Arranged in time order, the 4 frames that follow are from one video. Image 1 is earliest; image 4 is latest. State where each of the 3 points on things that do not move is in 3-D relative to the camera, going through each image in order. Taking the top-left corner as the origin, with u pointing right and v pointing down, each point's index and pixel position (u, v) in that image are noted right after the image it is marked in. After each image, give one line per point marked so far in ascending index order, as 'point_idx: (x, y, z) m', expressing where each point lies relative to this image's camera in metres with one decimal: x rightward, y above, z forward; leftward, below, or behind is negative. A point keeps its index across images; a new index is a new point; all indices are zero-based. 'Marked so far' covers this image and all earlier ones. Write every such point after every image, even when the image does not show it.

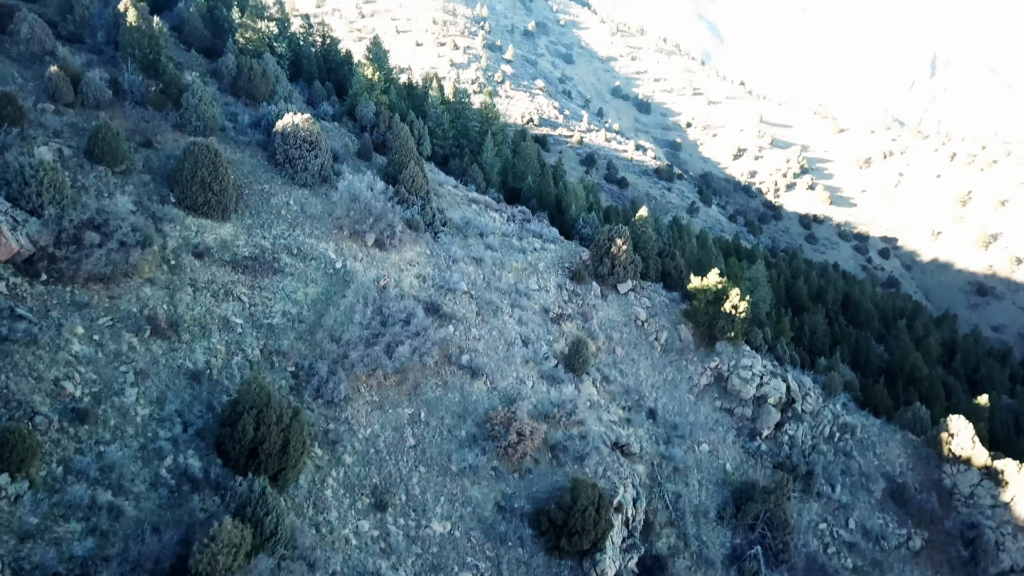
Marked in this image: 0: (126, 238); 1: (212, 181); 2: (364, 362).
0: (-8.0, +1.0, +16.7) m
1: (-7.1, +2.5, +19.1) m
2: (-3.3, -1.6, +18.0) m
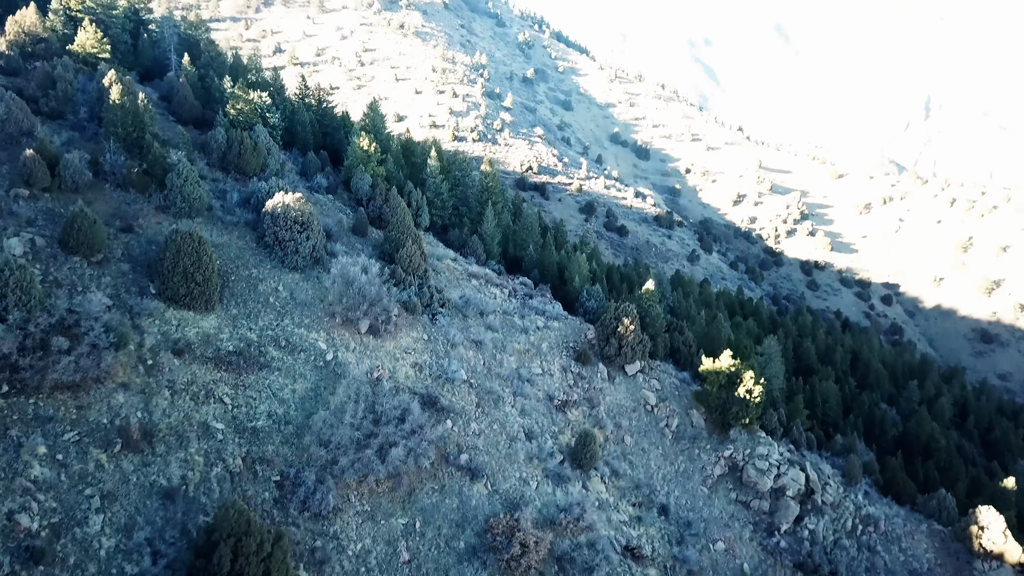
0: (-8.0, -1.0, +15.5) m
1: (-7.0, +0.4, +17.9) m
2: (-3.3, -3.7, +16.6) m
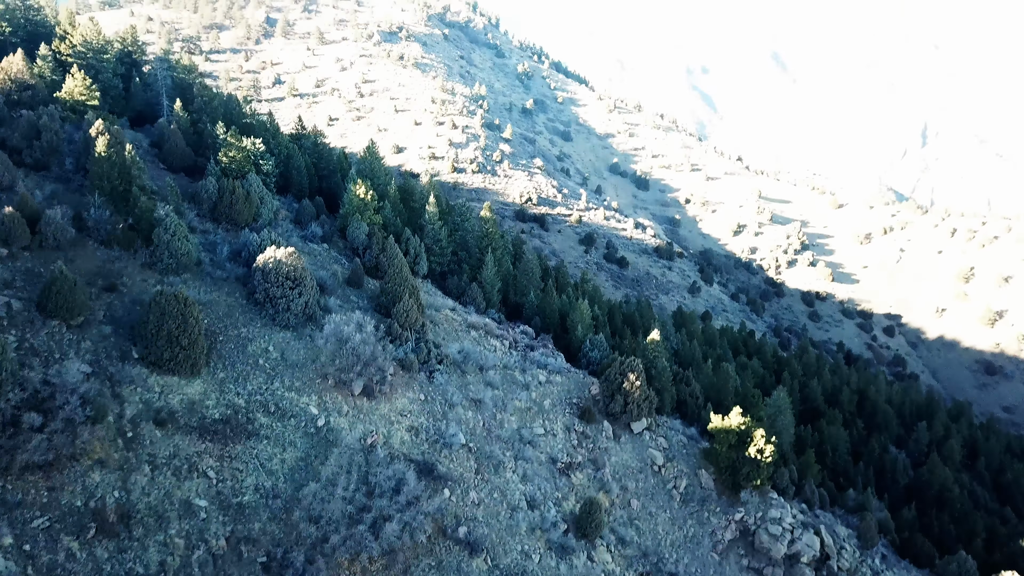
0: (-7.9, -2.3, +14.6) m
1: (-7.0, -1.0, +17.0) m
2: (-3.2, -5.0, +15.6) m
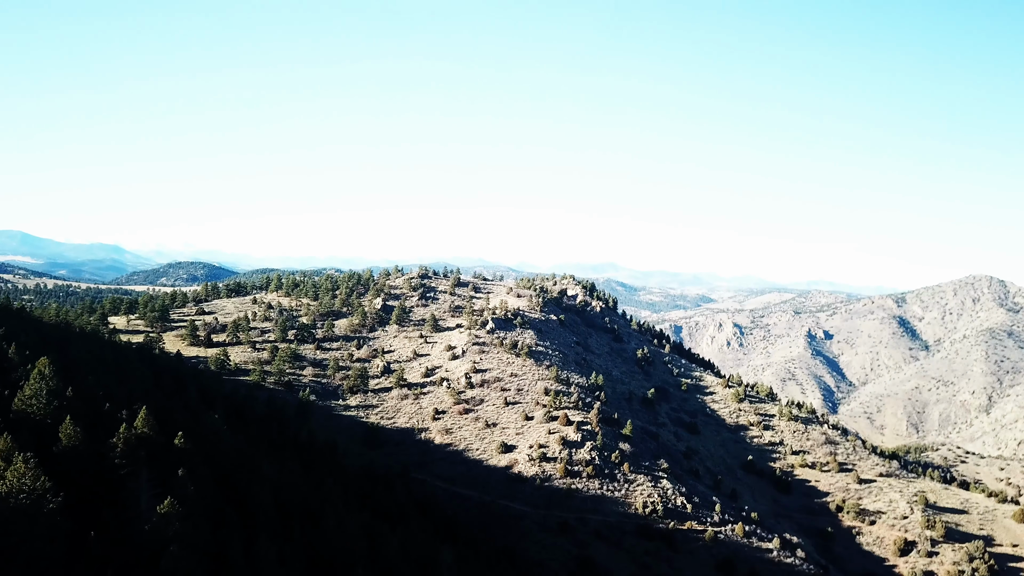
0: (-6.9, -10.4, +2.9) m
1: (-5.6, -10.0, +5.5) m
2: (-2.2, -13.4, +2.4) m
